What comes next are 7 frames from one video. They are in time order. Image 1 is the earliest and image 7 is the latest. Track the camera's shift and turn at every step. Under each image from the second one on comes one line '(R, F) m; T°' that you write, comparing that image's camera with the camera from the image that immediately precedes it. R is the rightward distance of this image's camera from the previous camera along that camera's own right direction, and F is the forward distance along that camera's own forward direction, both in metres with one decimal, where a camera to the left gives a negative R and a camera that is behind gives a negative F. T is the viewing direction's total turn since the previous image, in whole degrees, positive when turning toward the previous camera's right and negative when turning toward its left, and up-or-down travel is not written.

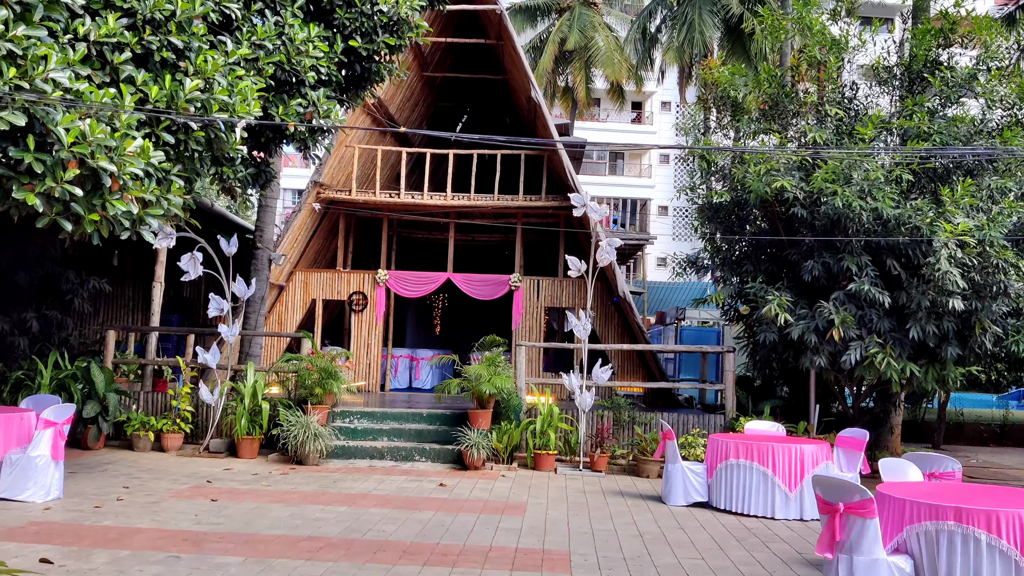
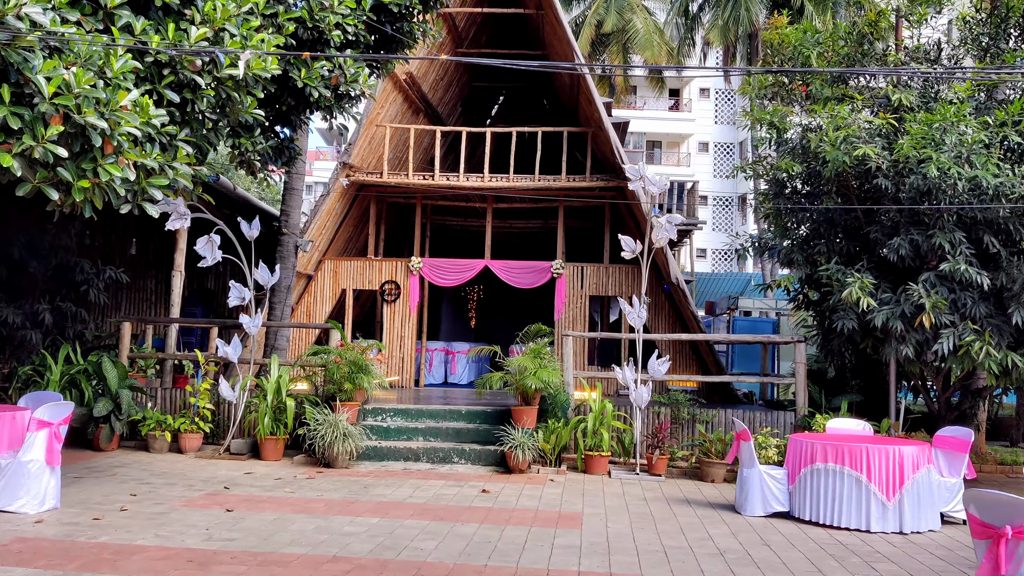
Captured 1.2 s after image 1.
(-0.1, +0.8) m; -2°
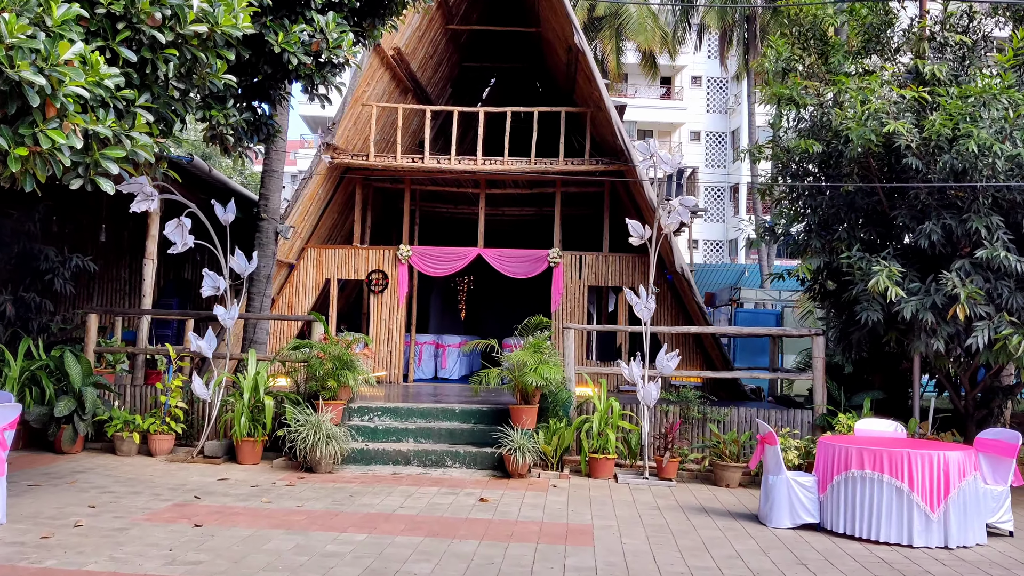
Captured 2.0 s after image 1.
(-0.1, +0.6) m; +1°
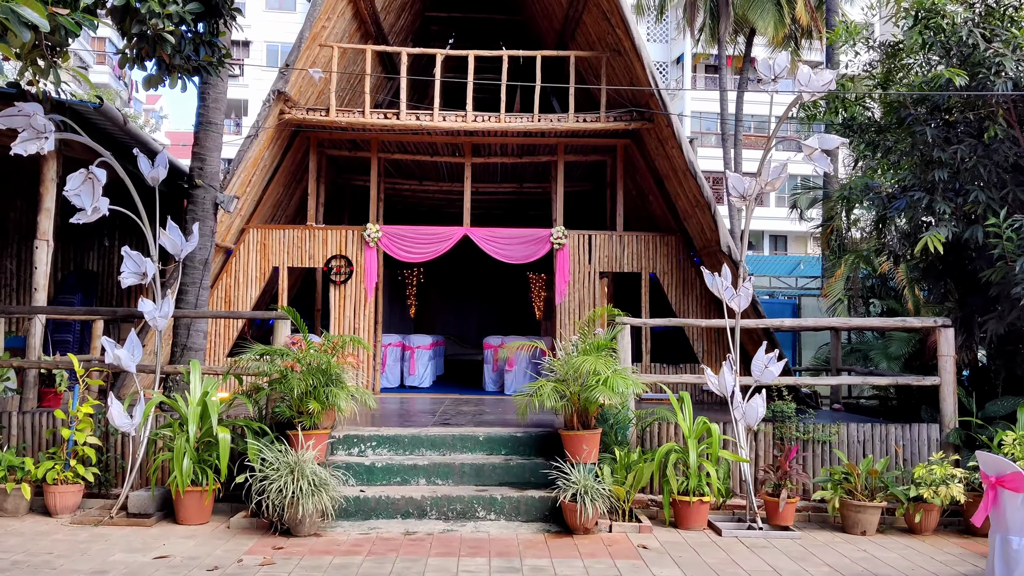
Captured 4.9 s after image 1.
(-0.8, +2.1) m; +5°
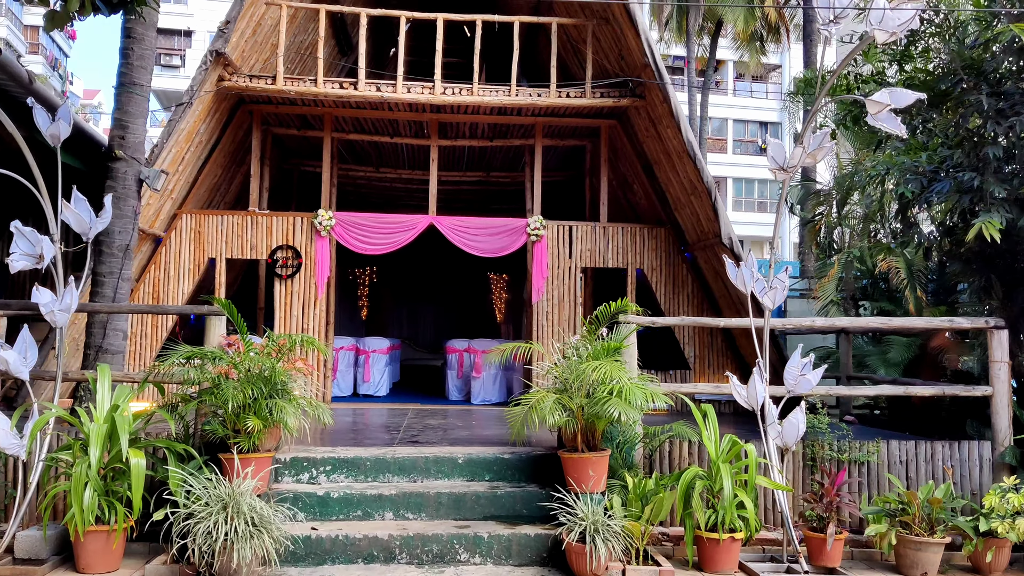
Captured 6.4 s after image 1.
(-0.2, +1.0) m; +3°
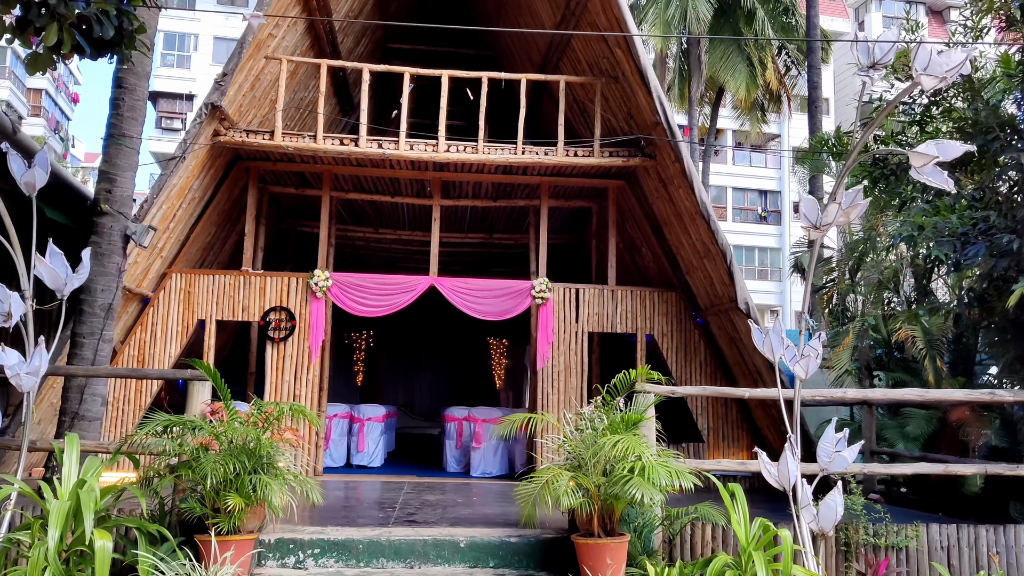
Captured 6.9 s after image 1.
(-0.1, +0.4) m; 0°
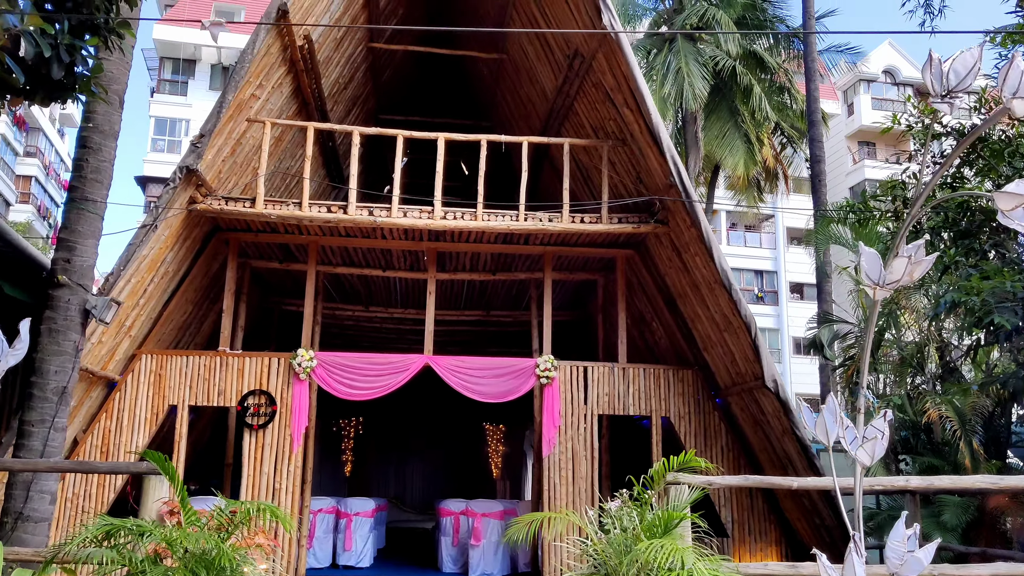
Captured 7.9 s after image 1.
(-0.1, +0.6) m; +1°
